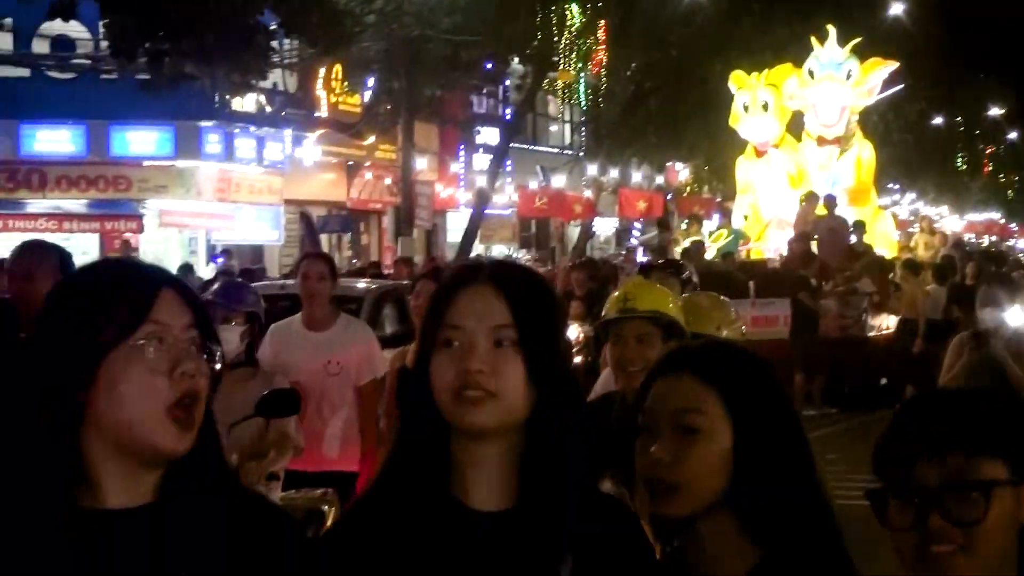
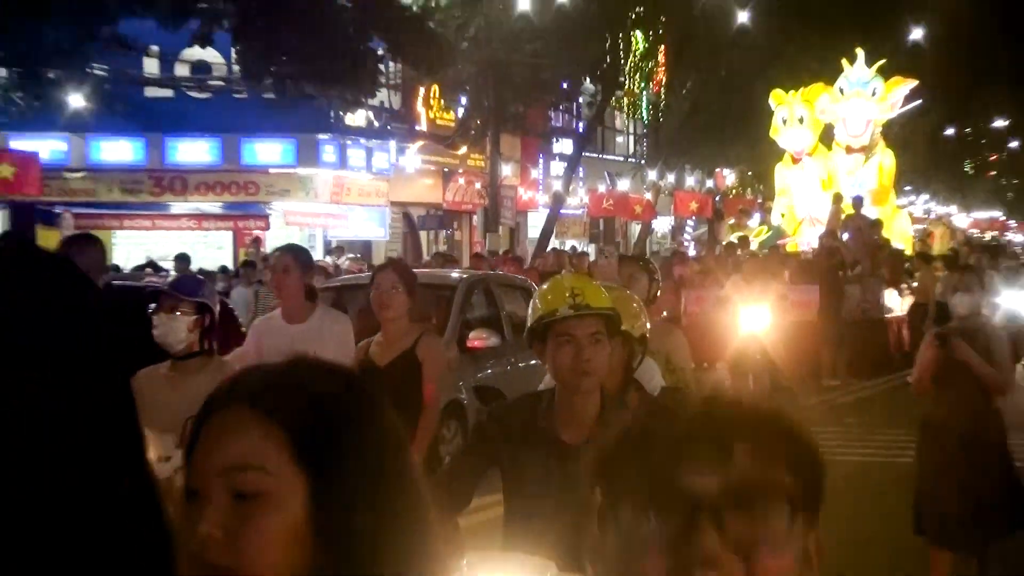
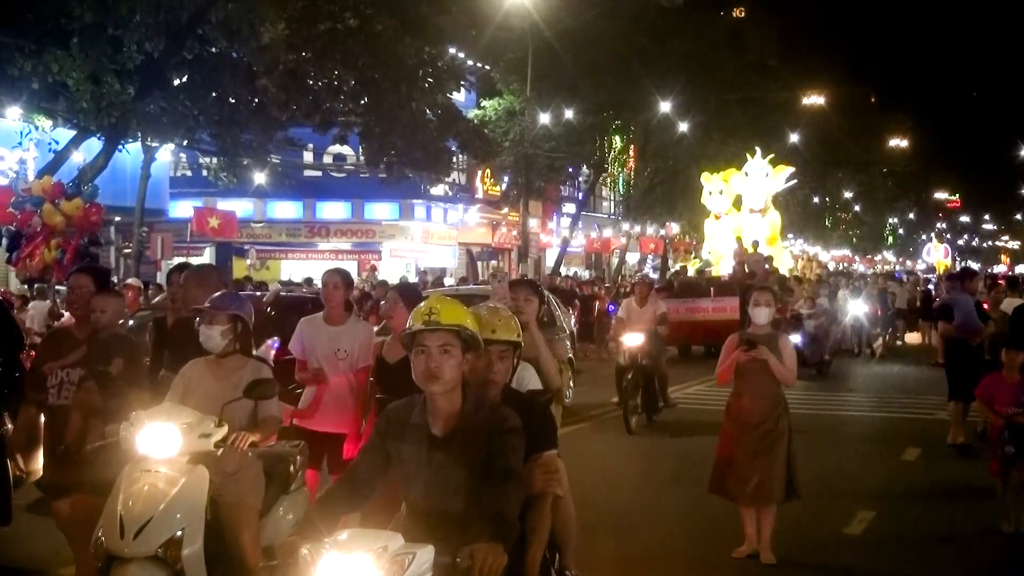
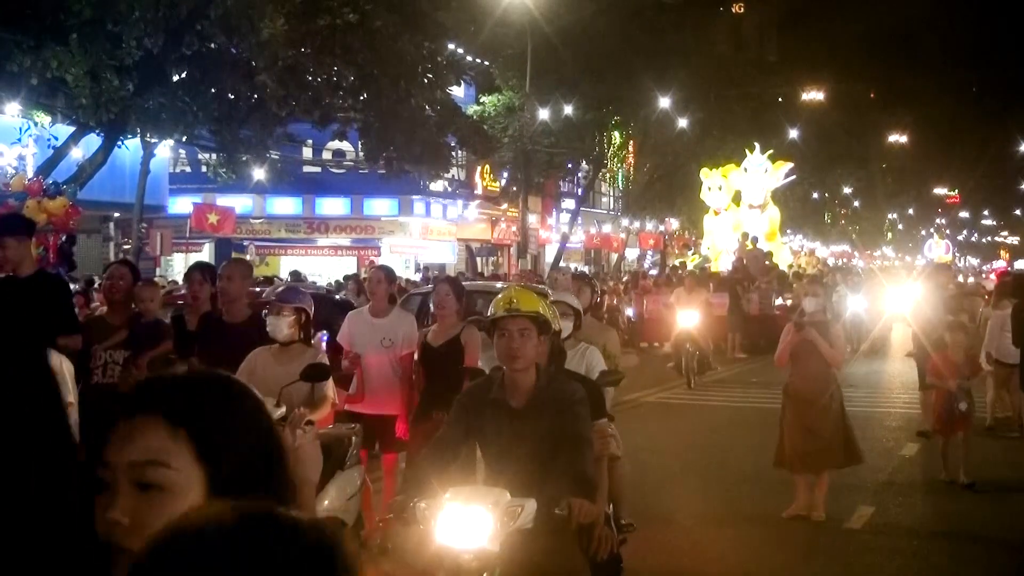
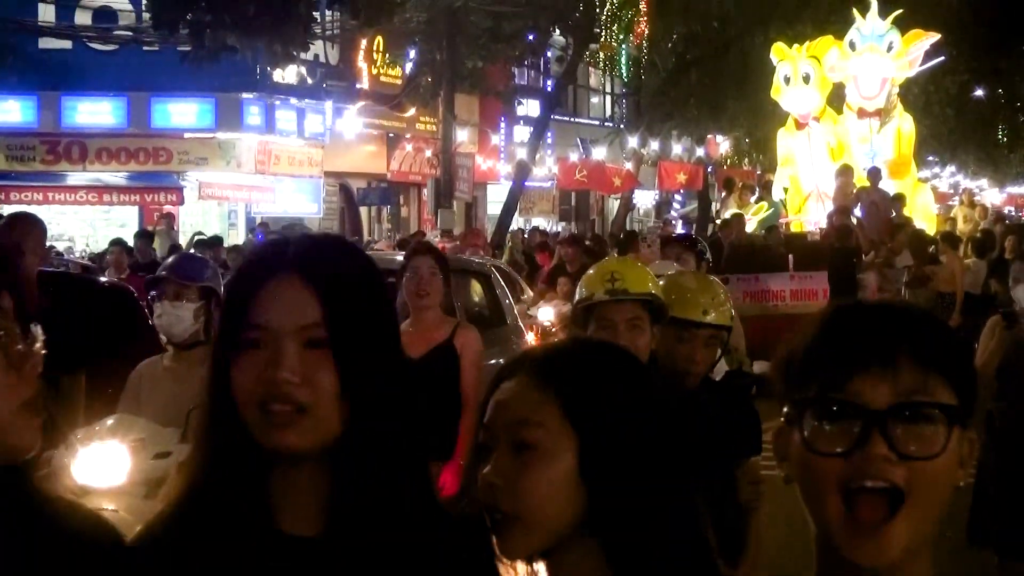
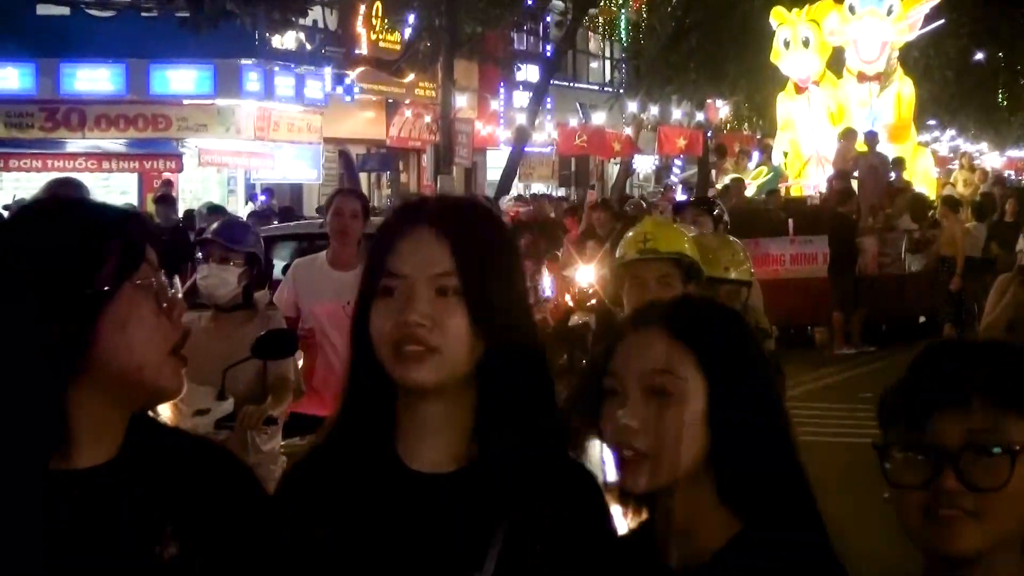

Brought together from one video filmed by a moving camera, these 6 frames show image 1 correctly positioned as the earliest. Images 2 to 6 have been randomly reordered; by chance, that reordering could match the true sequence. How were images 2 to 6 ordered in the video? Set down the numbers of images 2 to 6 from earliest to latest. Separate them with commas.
6, 5, 2, 4, 3
